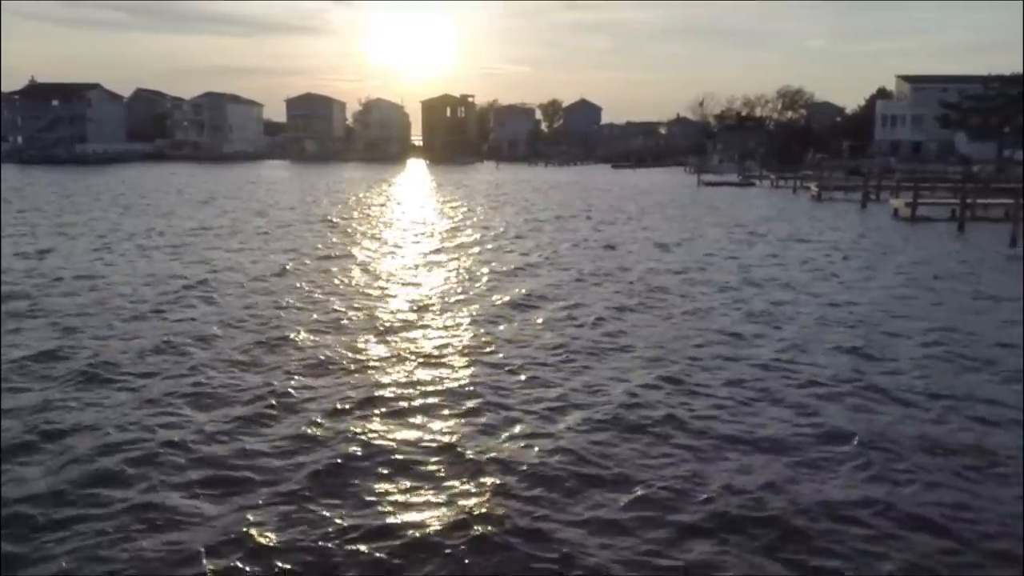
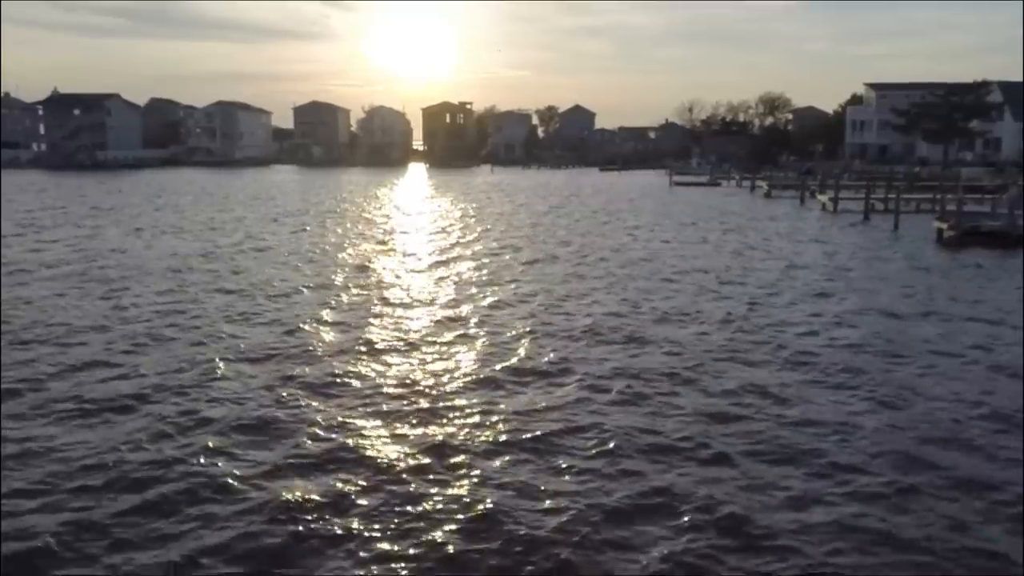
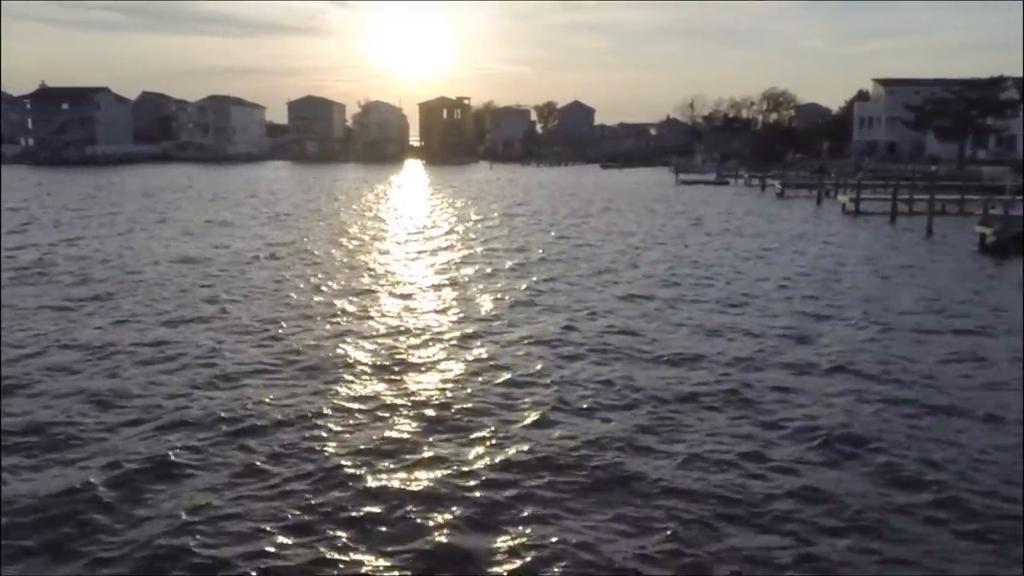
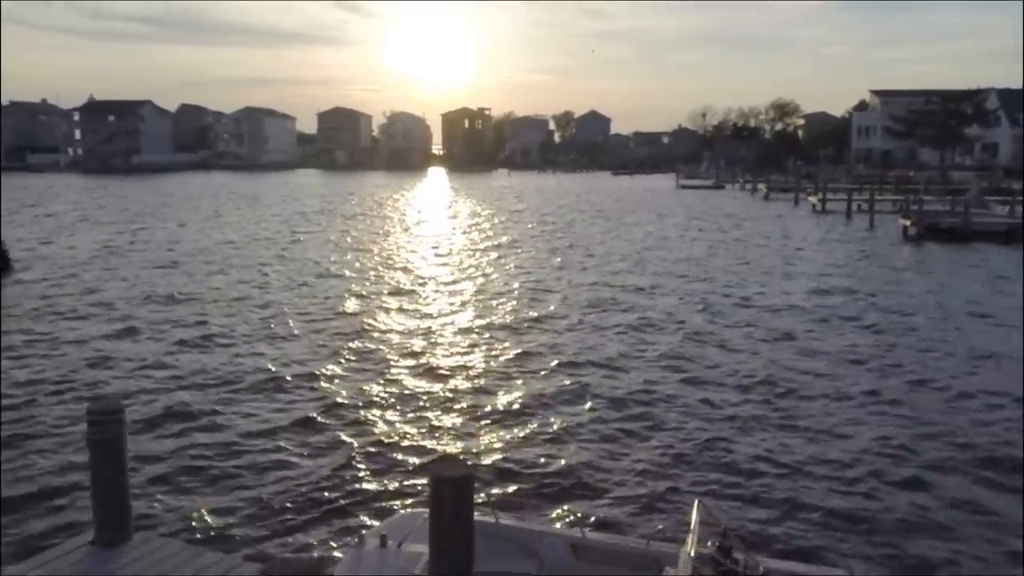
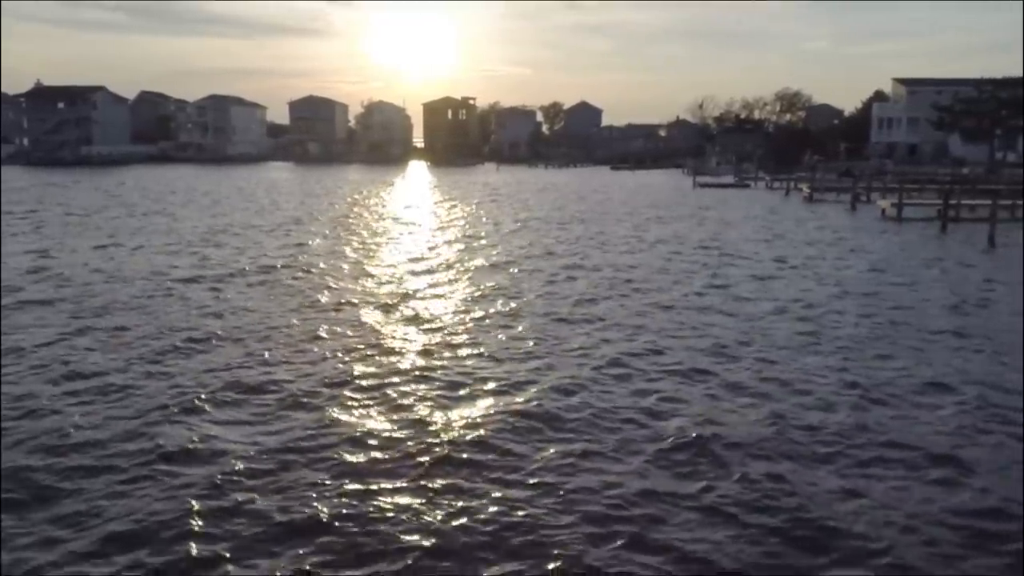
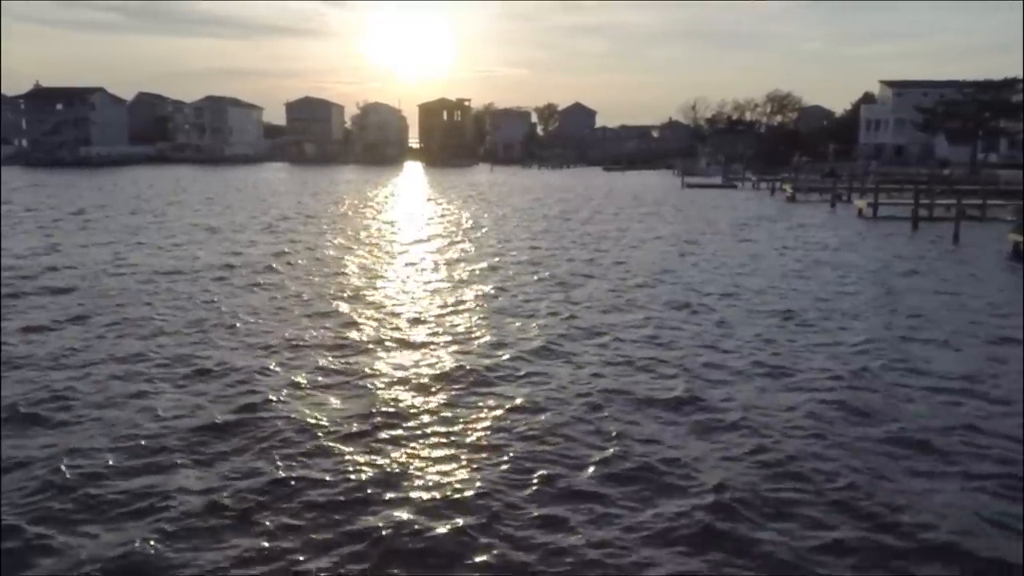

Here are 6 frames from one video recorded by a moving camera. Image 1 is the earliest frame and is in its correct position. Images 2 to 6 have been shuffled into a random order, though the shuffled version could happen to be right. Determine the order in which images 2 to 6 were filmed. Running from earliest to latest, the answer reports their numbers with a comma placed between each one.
5, 6, 3, 2, 4
